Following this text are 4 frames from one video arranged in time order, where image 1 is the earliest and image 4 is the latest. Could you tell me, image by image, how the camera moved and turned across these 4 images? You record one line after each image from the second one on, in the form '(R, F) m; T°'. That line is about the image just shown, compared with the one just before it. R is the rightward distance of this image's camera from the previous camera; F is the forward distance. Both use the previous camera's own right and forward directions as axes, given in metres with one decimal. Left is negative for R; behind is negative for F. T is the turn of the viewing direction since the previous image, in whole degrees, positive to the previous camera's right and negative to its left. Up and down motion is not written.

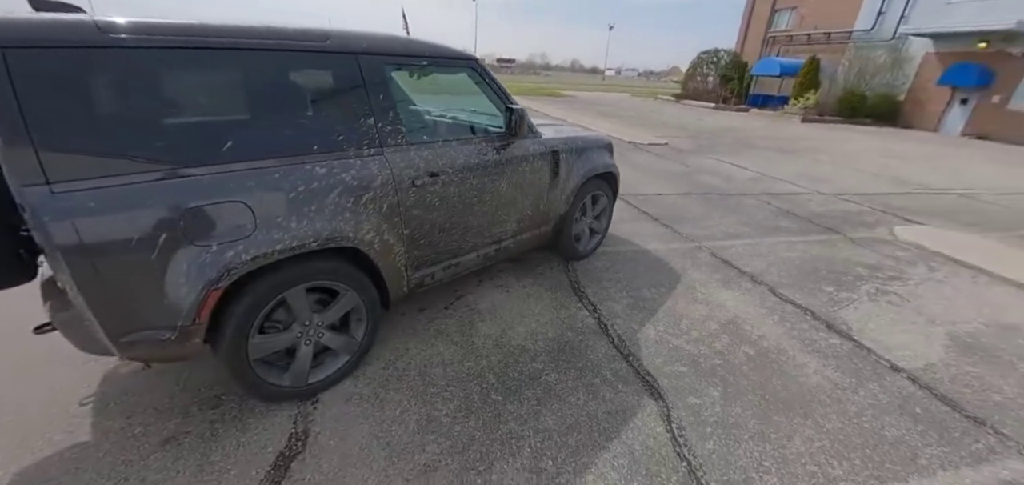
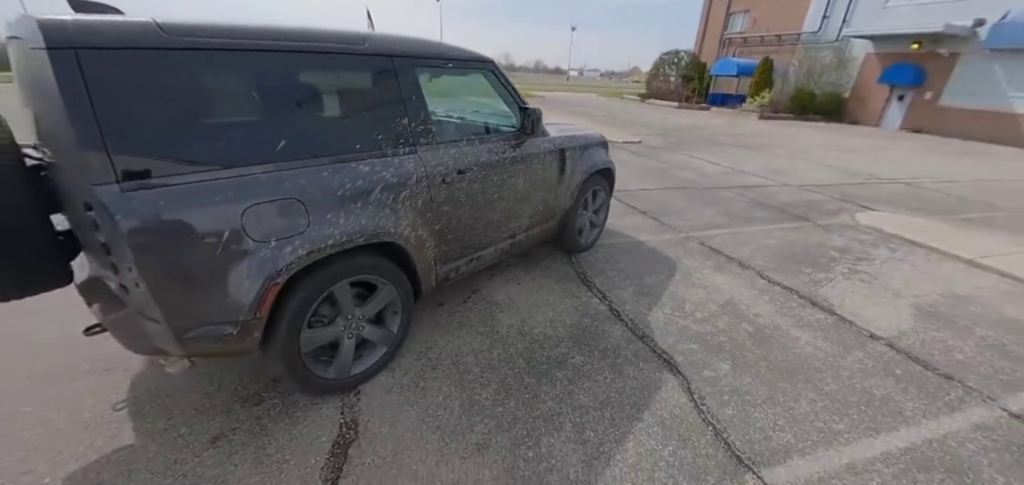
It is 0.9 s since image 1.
(-0.3, -0.1) m; +4°
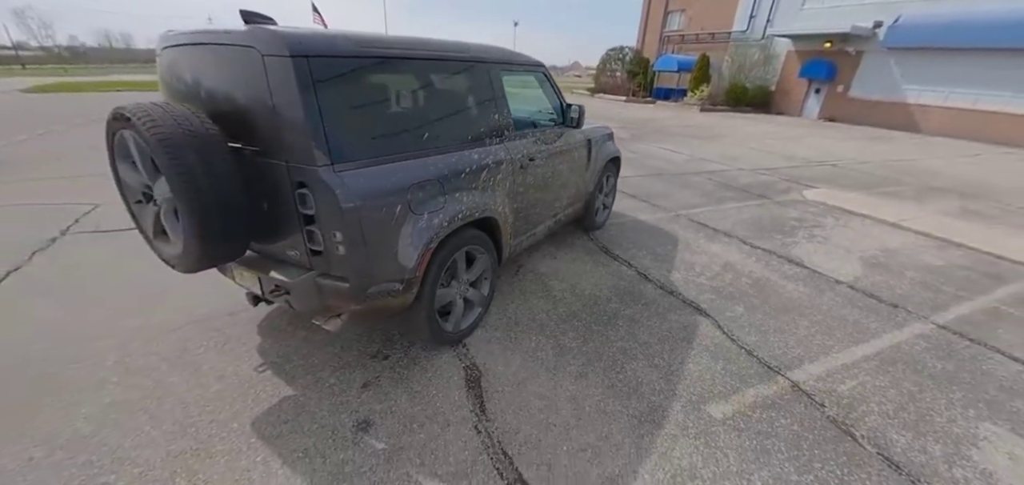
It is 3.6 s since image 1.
(-0.7, -0.4) m; +6°
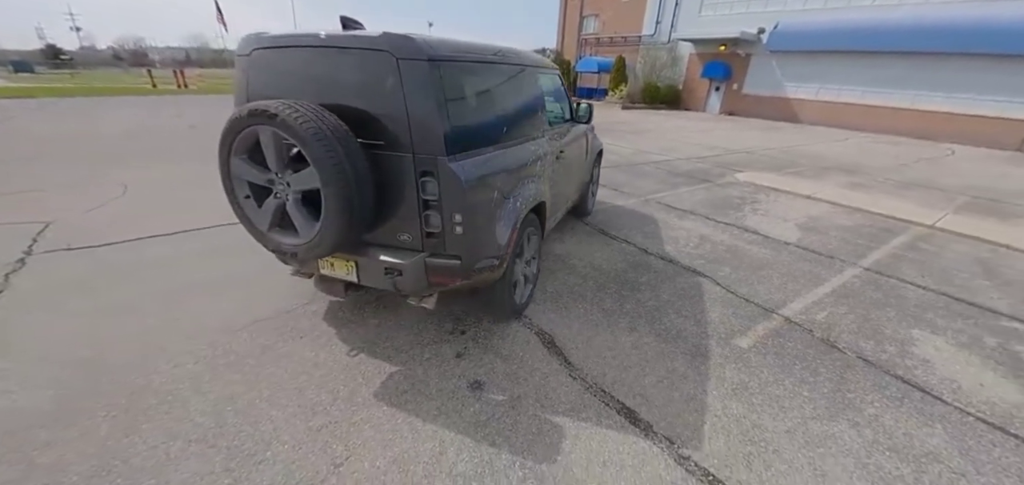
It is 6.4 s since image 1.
(-0.8, -0.2) m; +9°
